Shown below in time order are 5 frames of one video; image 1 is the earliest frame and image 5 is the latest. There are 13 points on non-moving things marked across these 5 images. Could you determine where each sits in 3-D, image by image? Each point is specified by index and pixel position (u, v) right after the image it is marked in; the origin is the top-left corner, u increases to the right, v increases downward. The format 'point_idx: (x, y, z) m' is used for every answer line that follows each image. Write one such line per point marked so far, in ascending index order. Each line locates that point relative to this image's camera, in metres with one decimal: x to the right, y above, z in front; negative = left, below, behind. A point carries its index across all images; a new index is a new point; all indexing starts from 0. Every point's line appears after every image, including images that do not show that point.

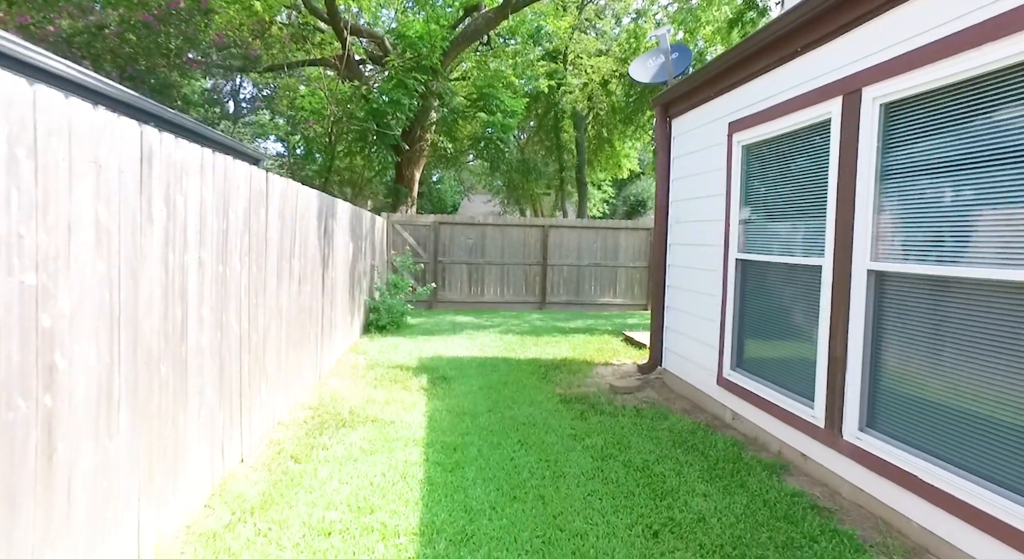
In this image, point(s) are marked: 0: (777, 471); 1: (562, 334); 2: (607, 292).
0: (+1.4, -1.0, +2.8) m
1: (+0.7, -0.8, +7.8) m
2: (+2.0, -0.3, +11.6) m
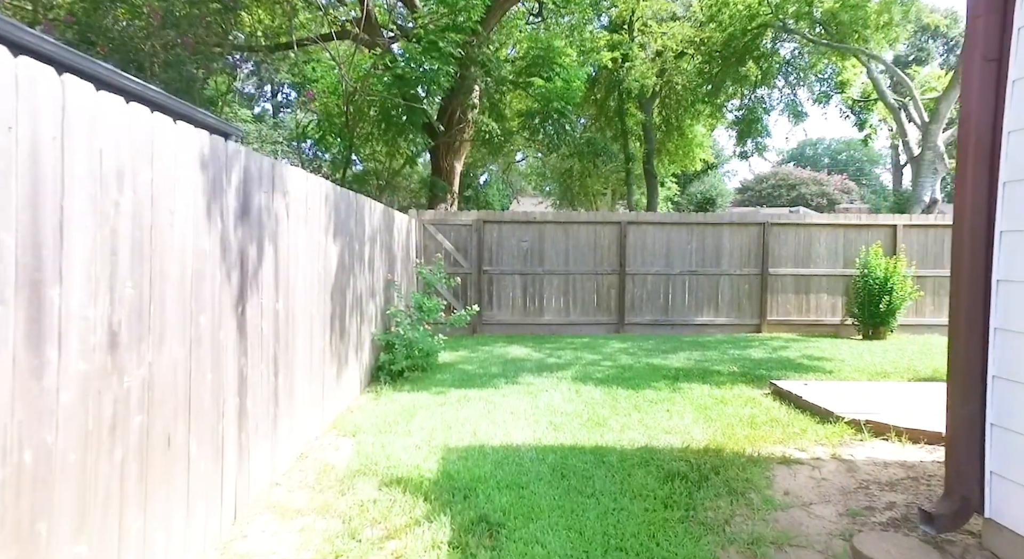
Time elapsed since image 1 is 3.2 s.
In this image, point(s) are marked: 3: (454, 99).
0: (+1.7, -1.1, 0.0) m
1: (+1.5, -1.0, +5.1) m
2: (+3.1, -0.5, +8.8) m
3: (-1.1, +3.6, +10.9) m
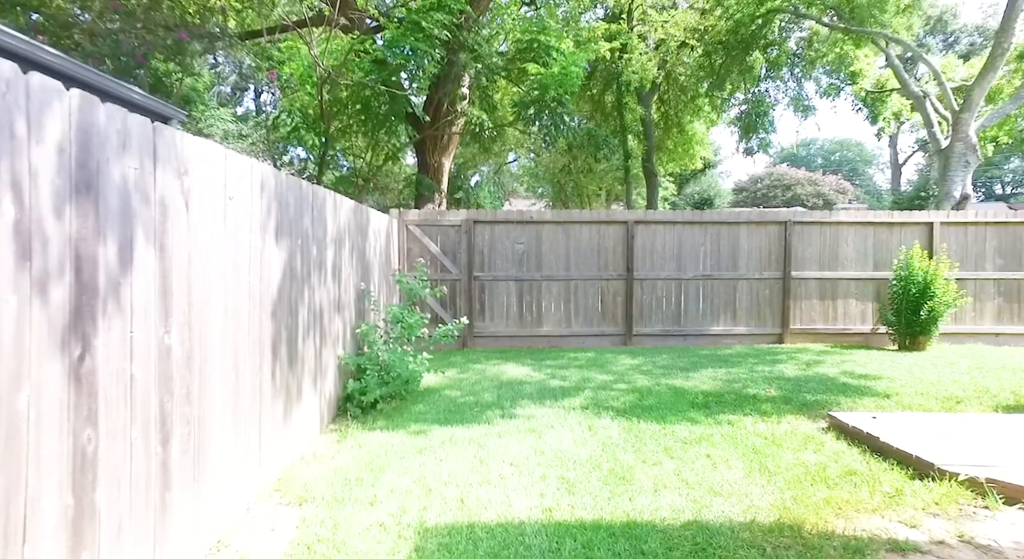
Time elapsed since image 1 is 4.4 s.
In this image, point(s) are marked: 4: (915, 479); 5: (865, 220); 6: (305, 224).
0: (+1.7, -1.1, -0.9) m
1: (+1.4, -1.0, +4.2) m
2: (+3.0, -0.6, +7.9) m
3: (-1.3, +3.5, +10.0) m
4: (+2.1, -1.1, +2.9) m
5: (+5.0, +0.8, +7.8) m
6: (-1.4, +0.4, +3.7) m
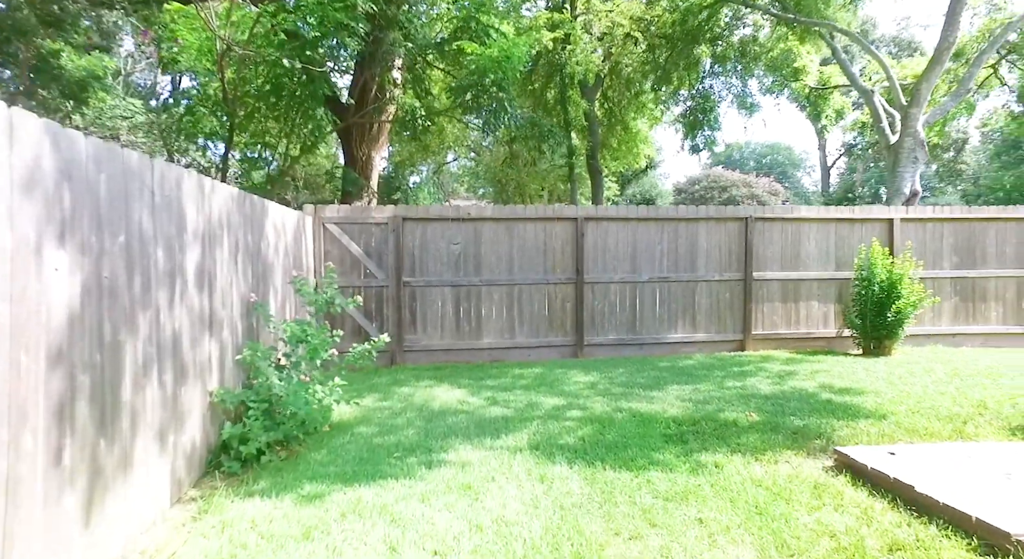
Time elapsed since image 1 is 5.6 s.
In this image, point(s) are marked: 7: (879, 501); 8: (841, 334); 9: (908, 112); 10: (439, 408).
0: (+1.8, -1.1, -1.7) m
1: (+1.0, -1.1, +3.4) m
2: (+2.2, -0.6, +7.2) m
3: (-2.4, +3.4, +8.8) m
4: (+1.8, -1.1, +2.1) m
5: (+4.2, +0.8, +7.3) m
6: (-1.8, +0.3, +2.6) m
7: (+1.8, -1.1, +2.7) m
8: (+4.4, -0.7, +7.4) m
9: (+6.6, +2.8, +9.0) m
10: (-0.6, -1.1, +4.6) m
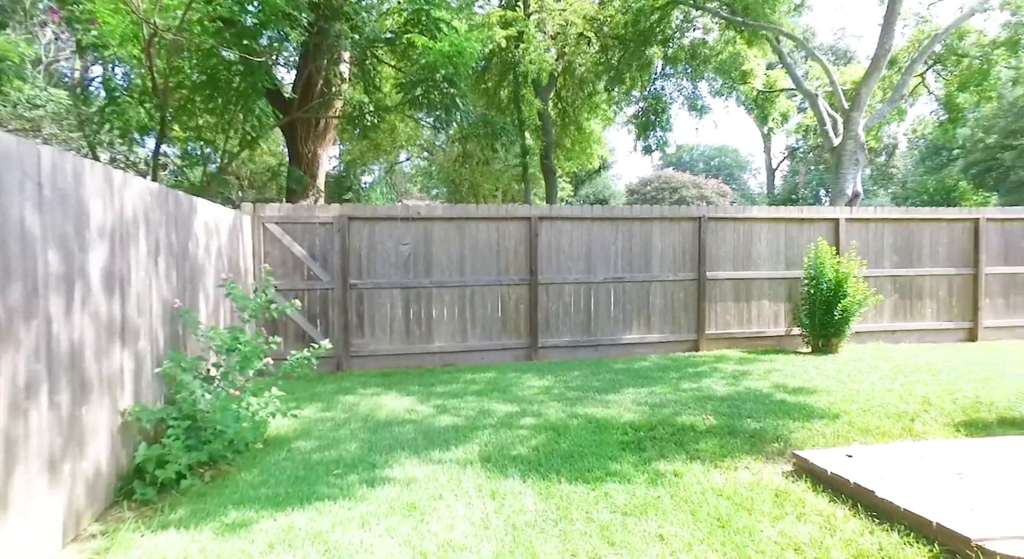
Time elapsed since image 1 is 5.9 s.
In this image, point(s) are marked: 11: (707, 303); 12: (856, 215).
0: (+1.9, -1.1, -1.7) m
1: (+0.7, -1.1, +3.2) m
2: (+1.6, -0.6, +7.1) m
3: (-3.1, +3.4, +8.4) m
4: (+1.6, -1.1, +2.0) m
5: (+3.6, +0.8, +7.4) m
6: (-2.0, +0.3, +2.2) m
7: (+1.6, -1.1, +2.6) m
8: (+3.8, -0.7, +7.5) m
9: (+5.8, +2.8, +9.3) m
10: (-1.0, -1.1, +4.3) m
11: (+2.6, -0.3, +7.2) m
12: (+4.7, +0.9, +7.5) m
